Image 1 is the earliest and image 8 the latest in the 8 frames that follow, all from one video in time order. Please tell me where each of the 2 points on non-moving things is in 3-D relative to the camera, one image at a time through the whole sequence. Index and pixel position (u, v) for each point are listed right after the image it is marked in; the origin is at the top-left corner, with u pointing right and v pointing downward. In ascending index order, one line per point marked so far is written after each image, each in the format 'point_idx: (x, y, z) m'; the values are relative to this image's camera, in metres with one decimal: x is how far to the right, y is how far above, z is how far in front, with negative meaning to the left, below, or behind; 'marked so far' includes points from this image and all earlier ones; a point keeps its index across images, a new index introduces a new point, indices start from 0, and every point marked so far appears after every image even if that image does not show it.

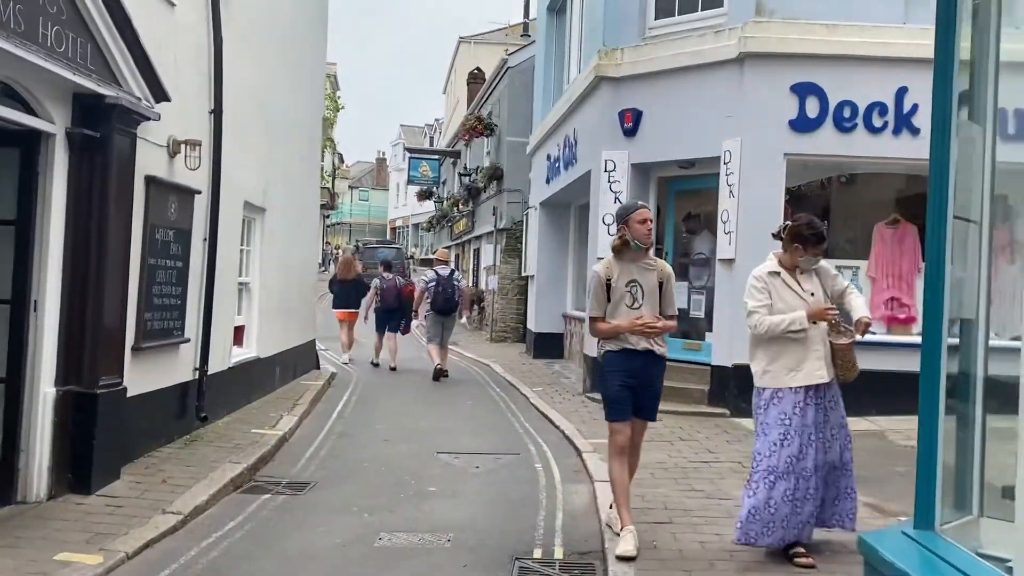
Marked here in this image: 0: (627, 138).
0: (+1.3, +1.7, +10.3) m
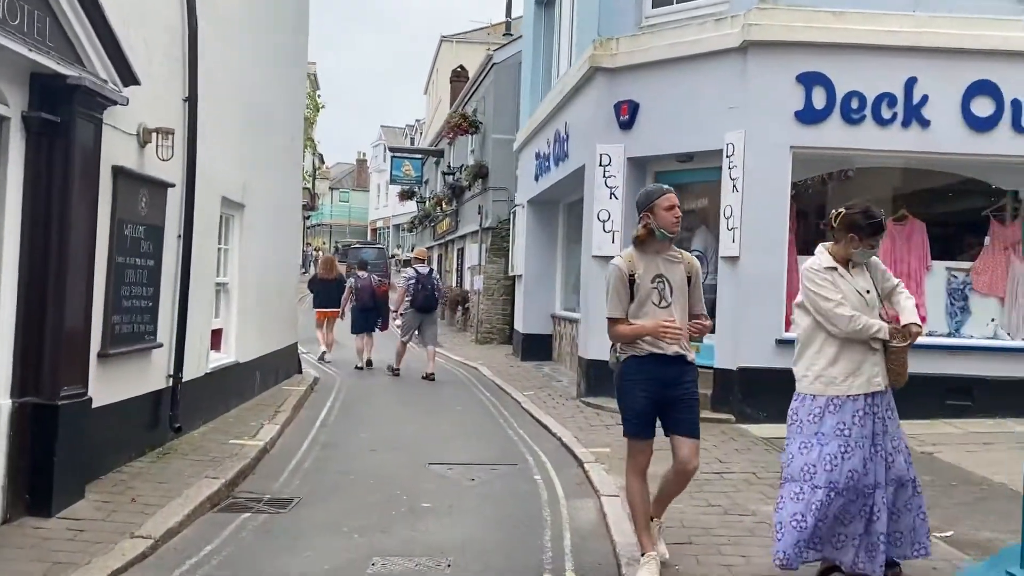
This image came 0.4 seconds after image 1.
0: (+1.2, +1.7, +9.9) m
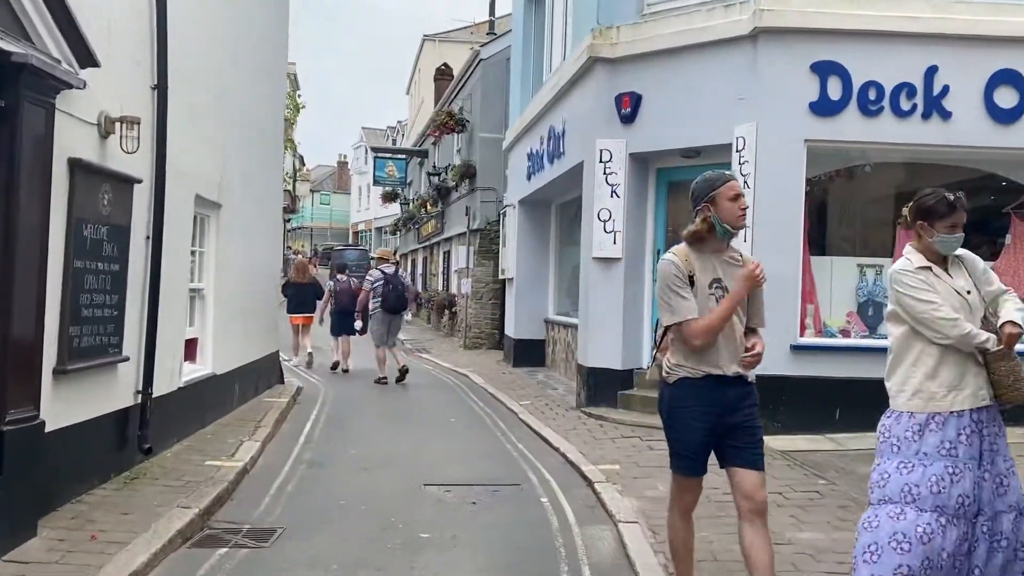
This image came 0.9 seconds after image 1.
0: (+1.2, +1.7, +9.3) m
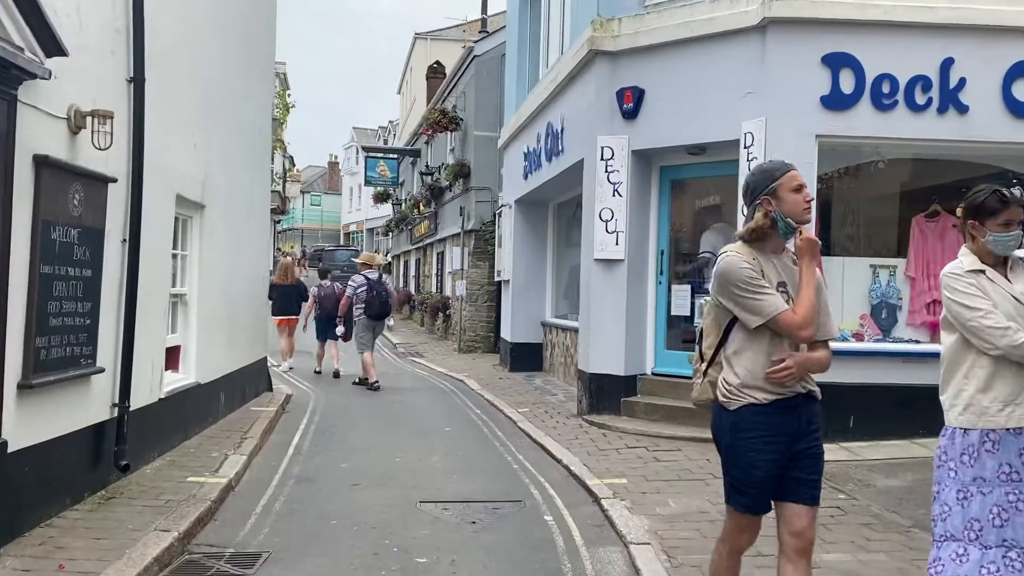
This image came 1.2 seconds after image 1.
0: (+1.1, +1.7, +9.0) m
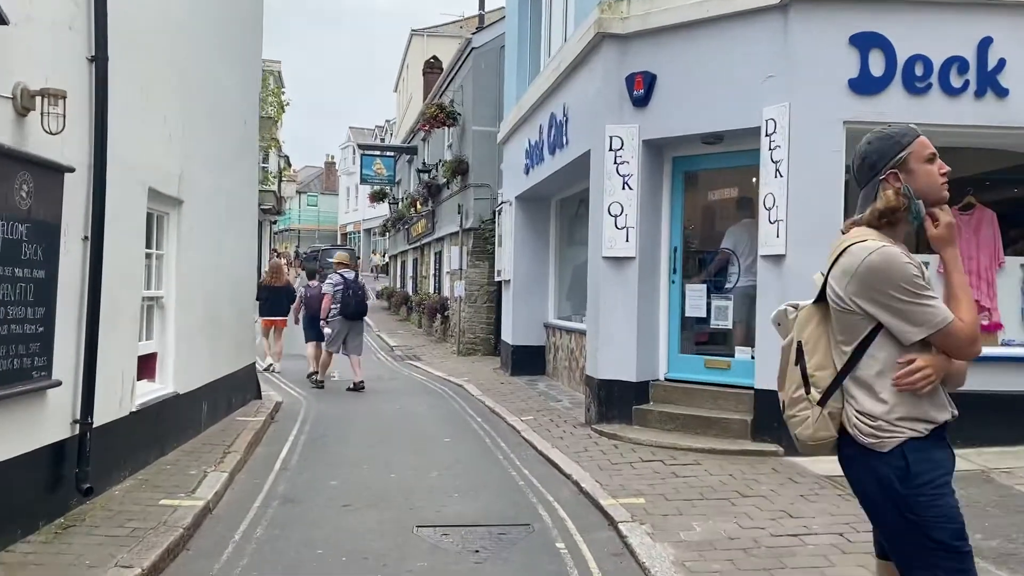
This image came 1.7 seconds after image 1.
0: (+1.2, +1.7, +8.4) m
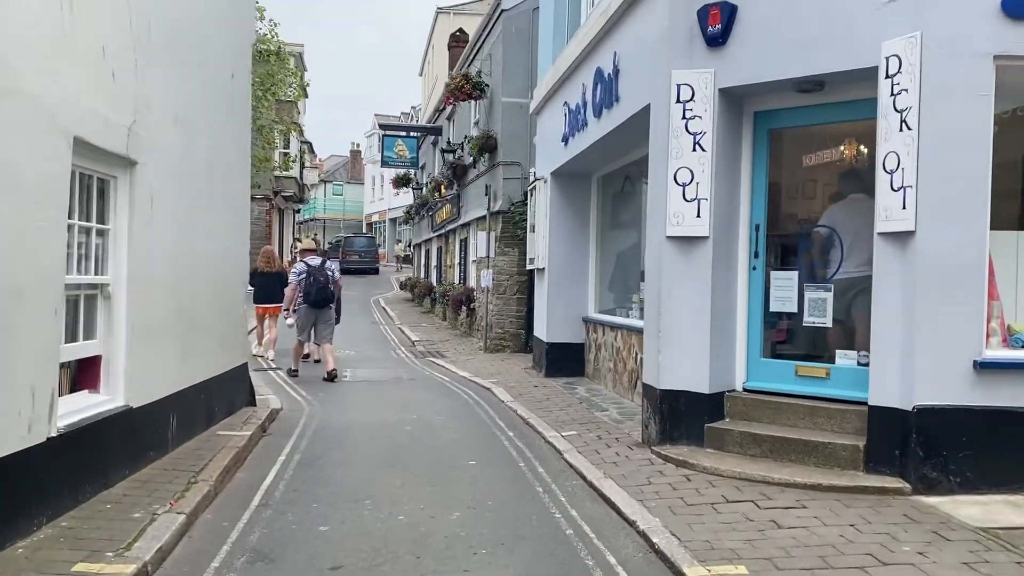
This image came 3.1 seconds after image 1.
0: (+1.5, +1.7, +6.7) m
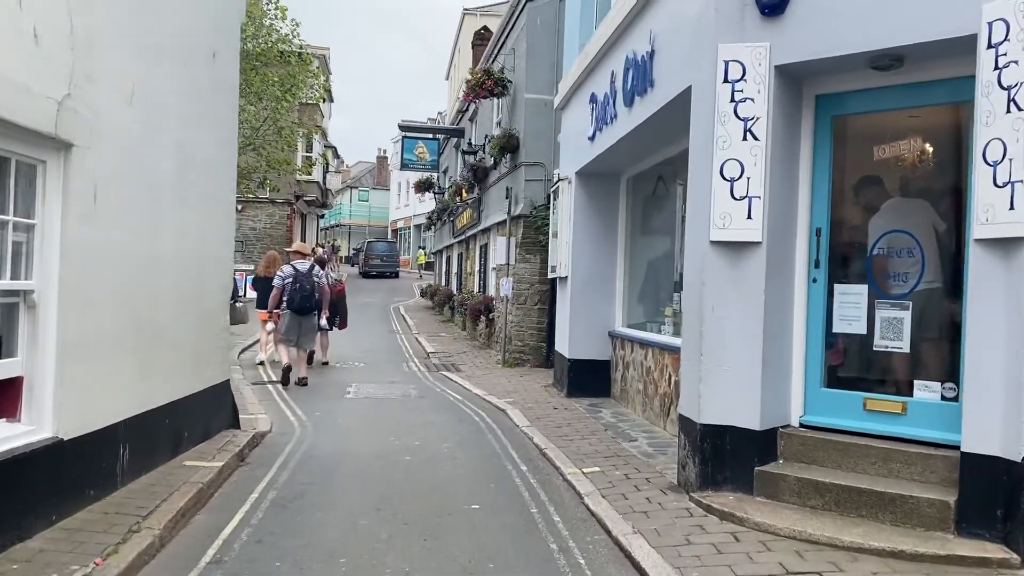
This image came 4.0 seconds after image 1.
0: (+1.6, +1.7, +5.6) m
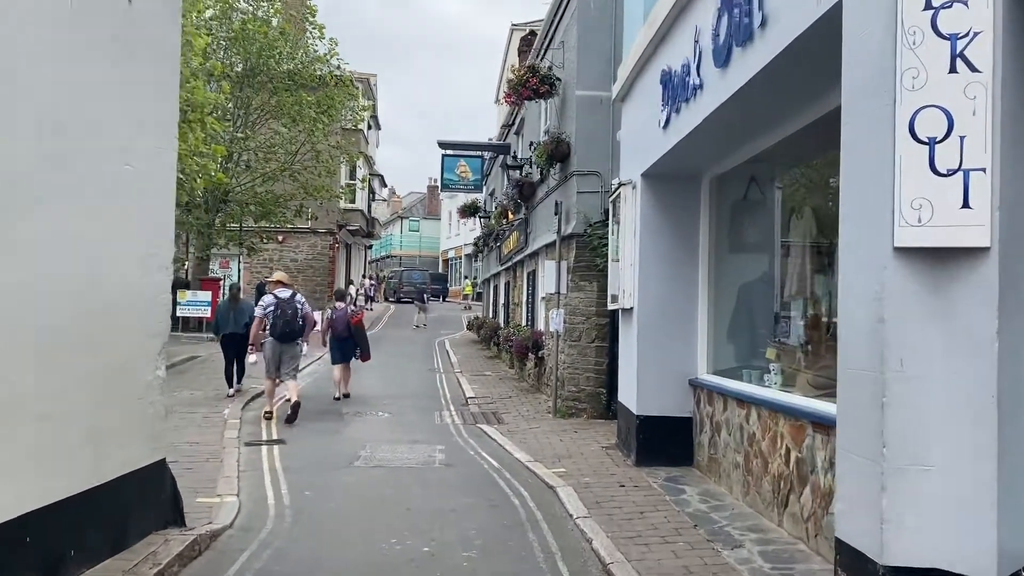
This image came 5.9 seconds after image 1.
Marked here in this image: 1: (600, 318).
0: (+1.7, +1.5, +3.2) m
1: (+1.1, -0.4, +11.3) m
